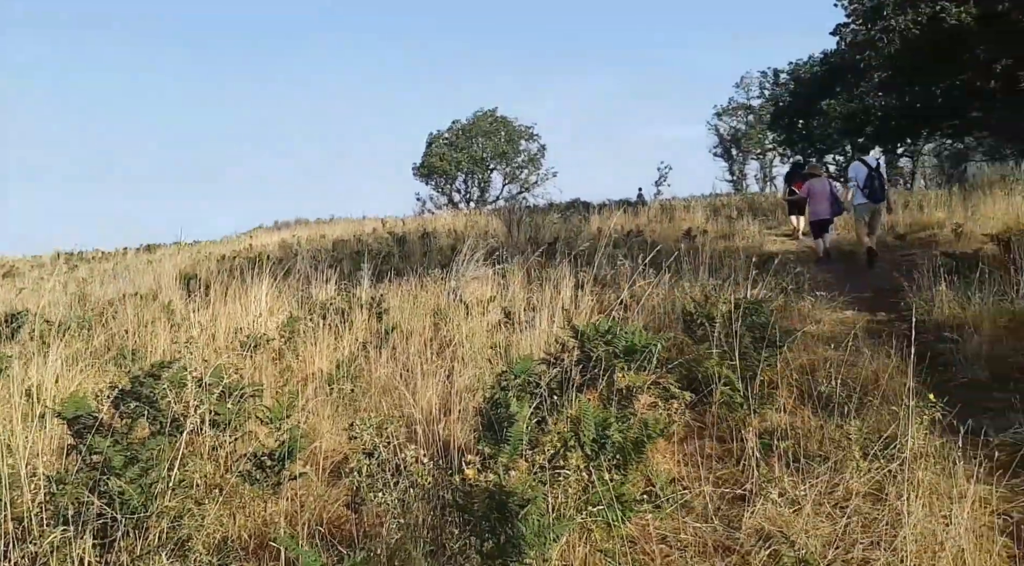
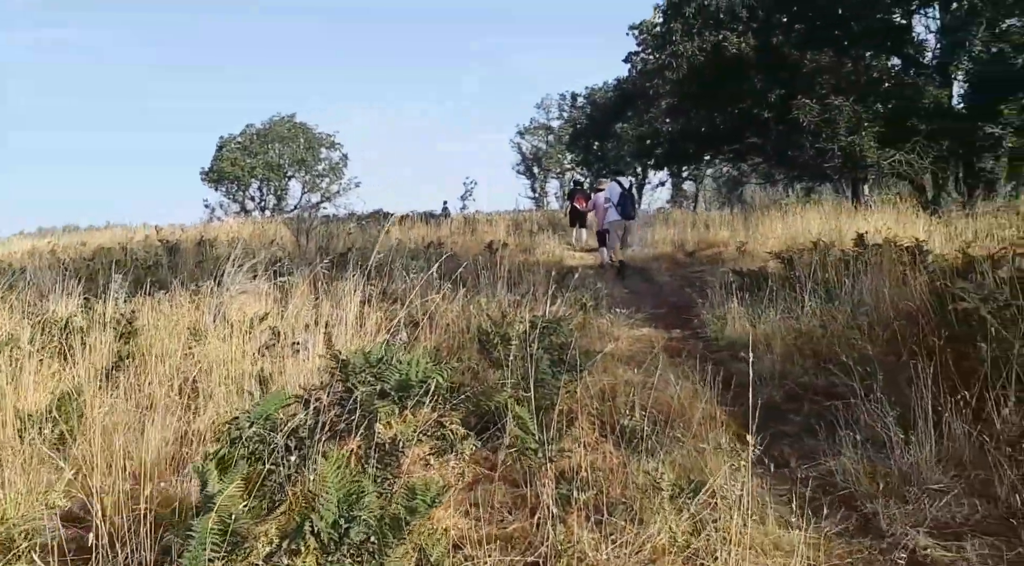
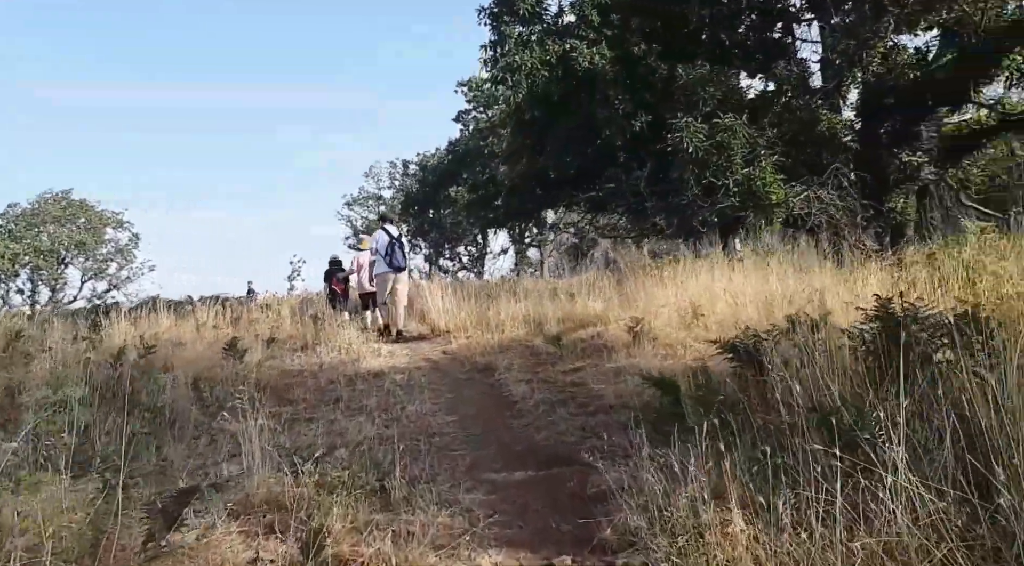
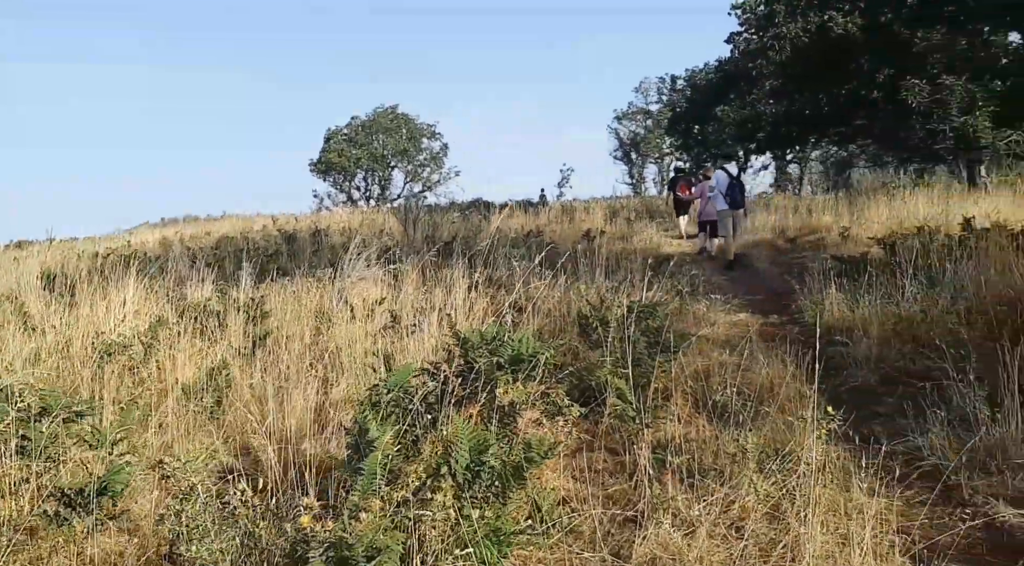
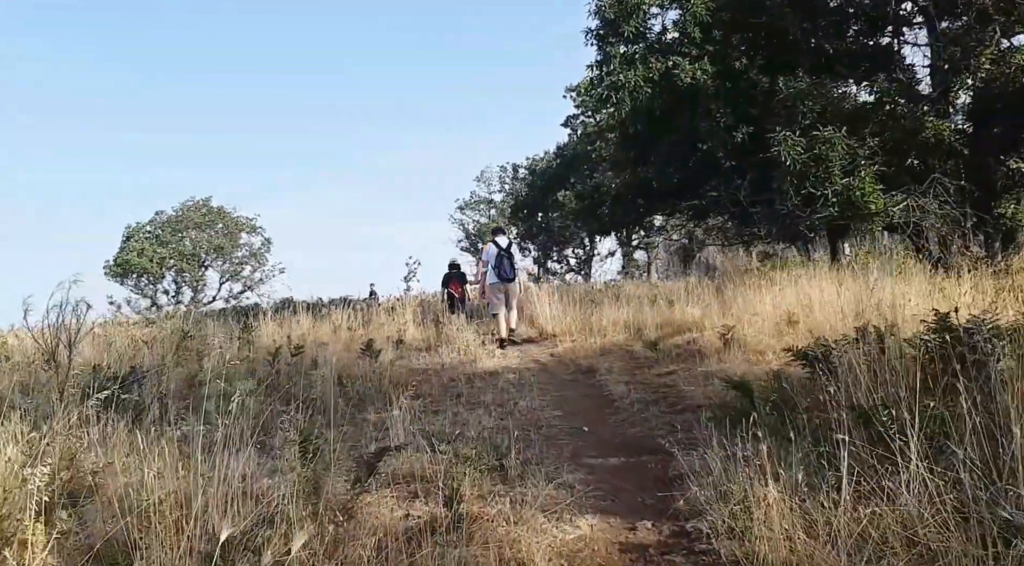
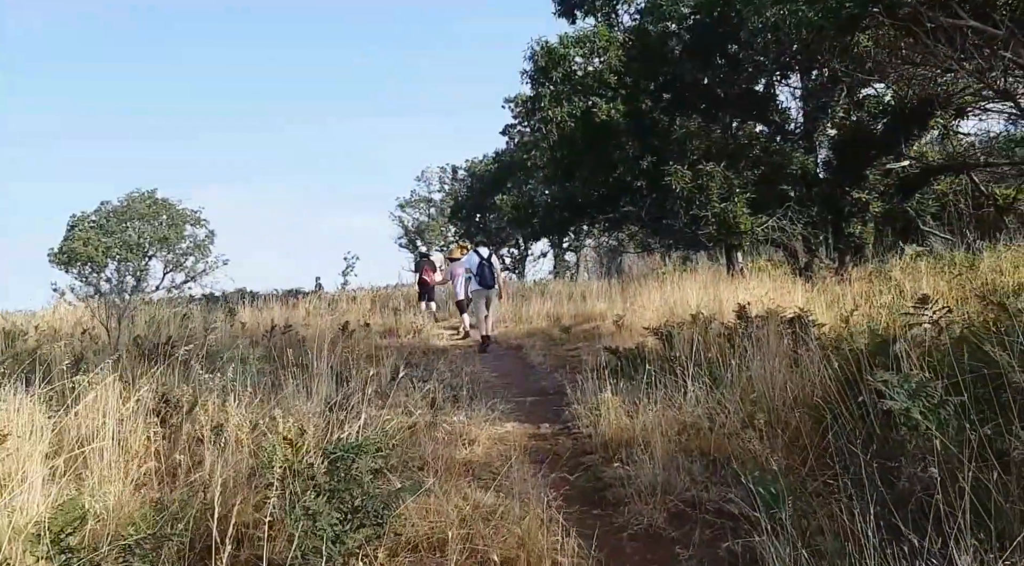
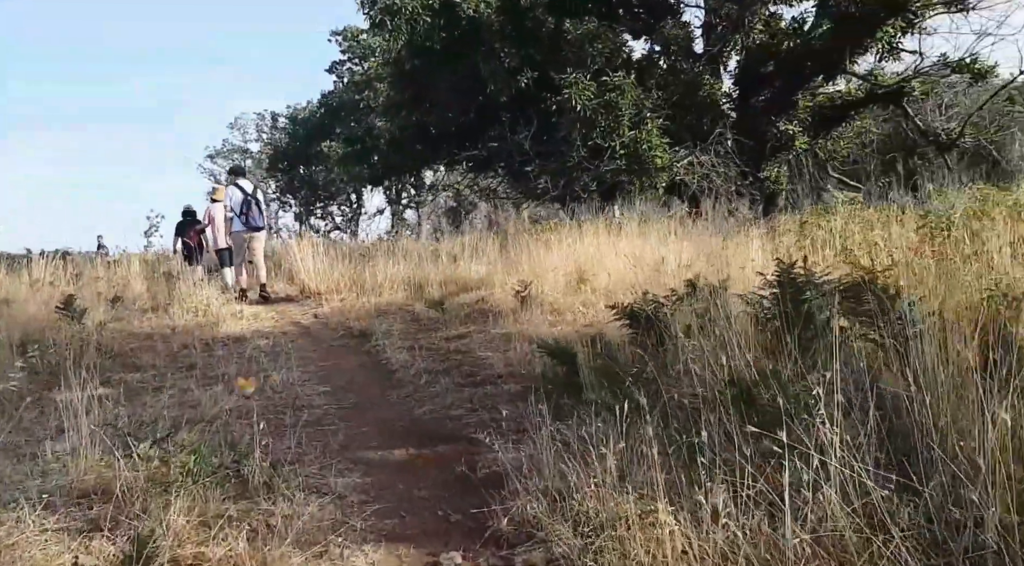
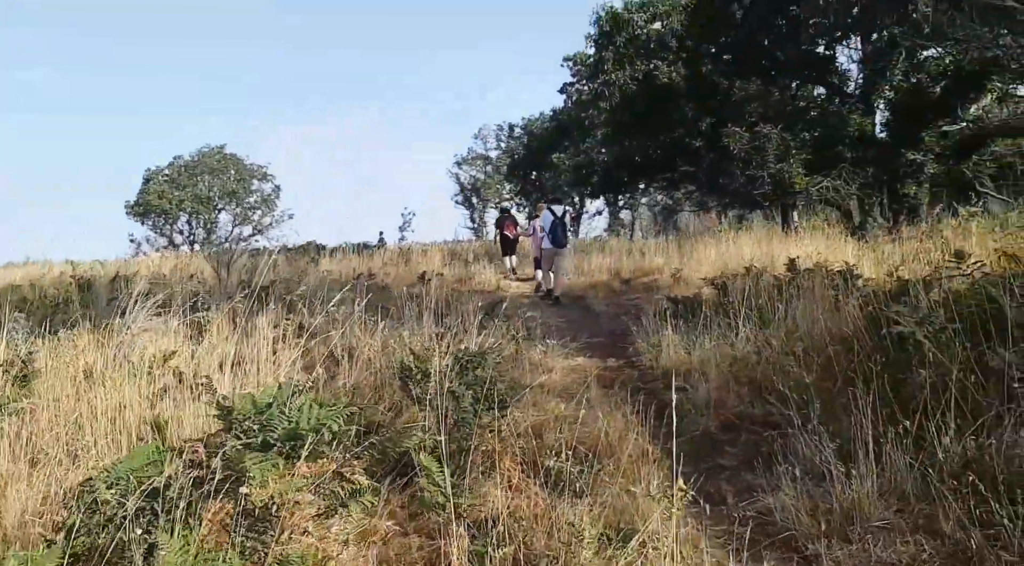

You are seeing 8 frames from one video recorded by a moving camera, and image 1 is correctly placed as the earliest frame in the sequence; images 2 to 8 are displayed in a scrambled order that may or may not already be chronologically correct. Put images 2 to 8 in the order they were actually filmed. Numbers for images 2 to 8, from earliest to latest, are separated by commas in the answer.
4, 2, 8, 6, 5, 3, 7
